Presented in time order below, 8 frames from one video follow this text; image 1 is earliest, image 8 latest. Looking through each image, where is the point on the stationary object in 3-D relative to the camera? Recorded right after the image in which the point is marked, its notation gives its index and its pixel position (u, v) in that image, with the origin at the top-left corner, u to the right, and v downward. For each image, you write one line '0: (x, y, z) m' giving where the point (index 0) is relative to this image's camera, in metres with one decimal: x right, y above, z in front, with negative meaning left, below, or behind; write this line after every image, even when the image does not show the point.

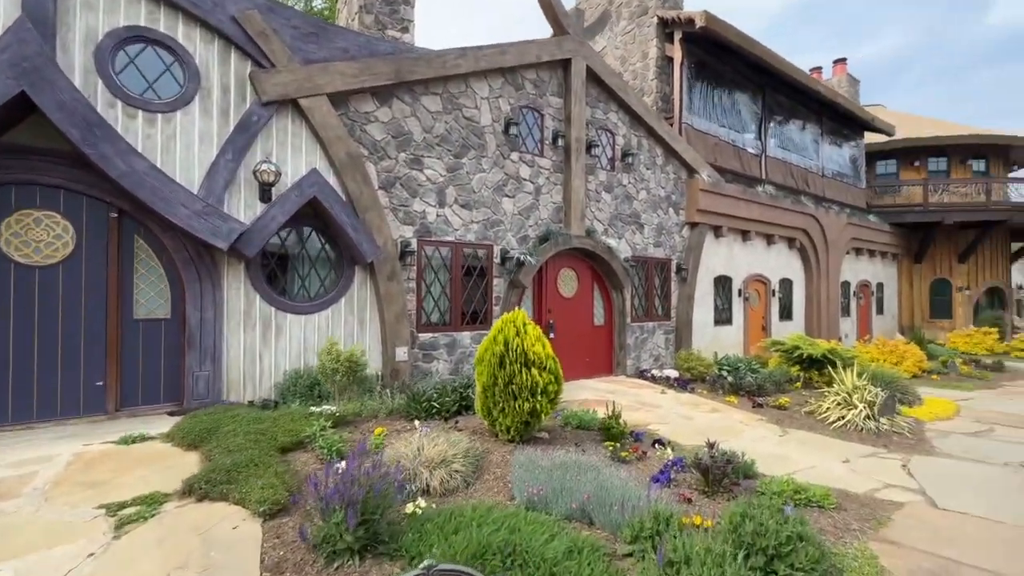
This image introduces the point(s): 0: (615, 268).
0: (+1.9, +0.4, +8.7) m
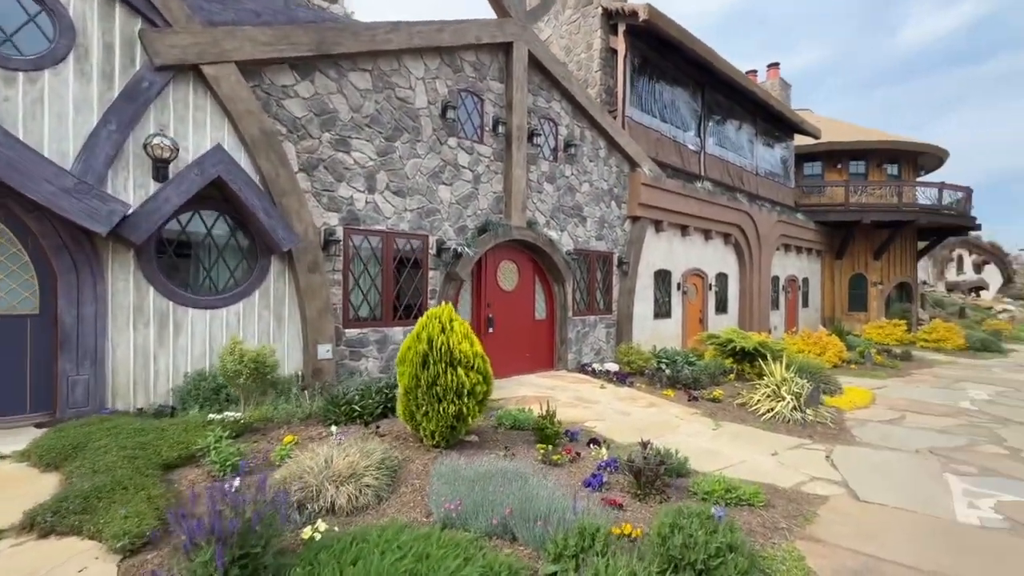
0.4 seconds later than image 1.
0: (+0.8, +0.5, +8.6) m
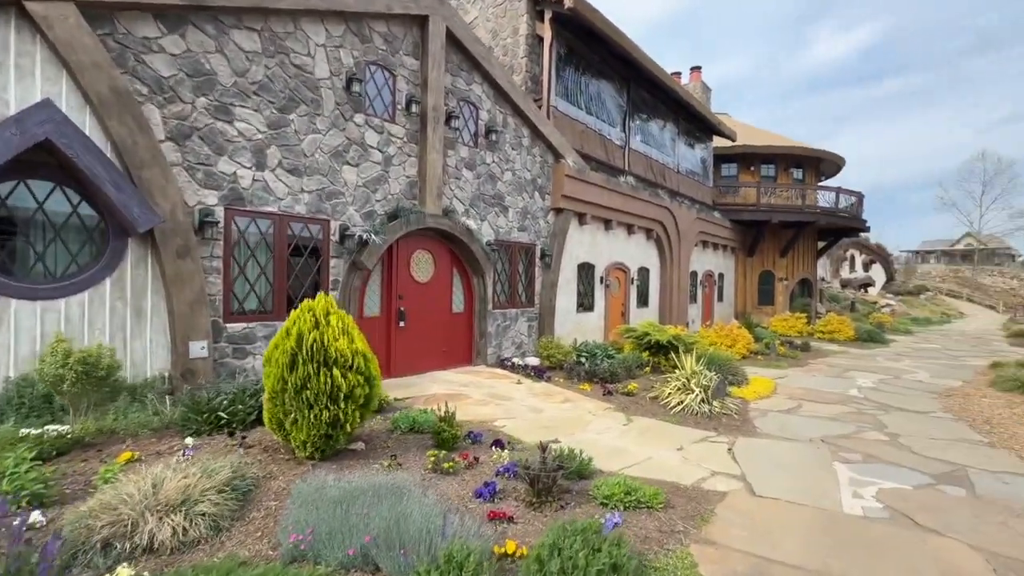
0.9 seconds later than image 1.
0: (-0.7, +0.6, +8.2) m
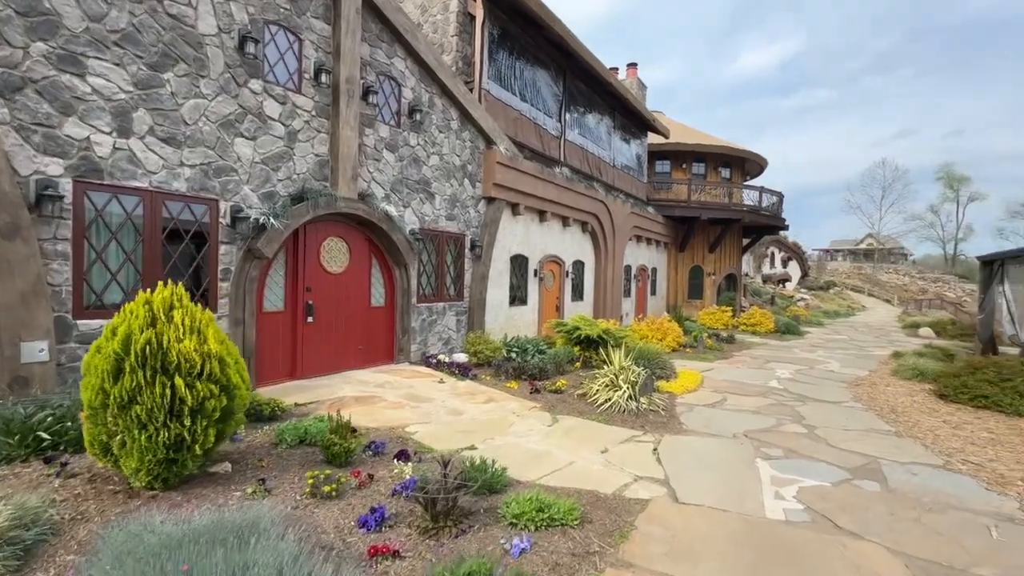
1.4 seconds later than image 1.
0: (-1.9, +0.8, +7.6) m
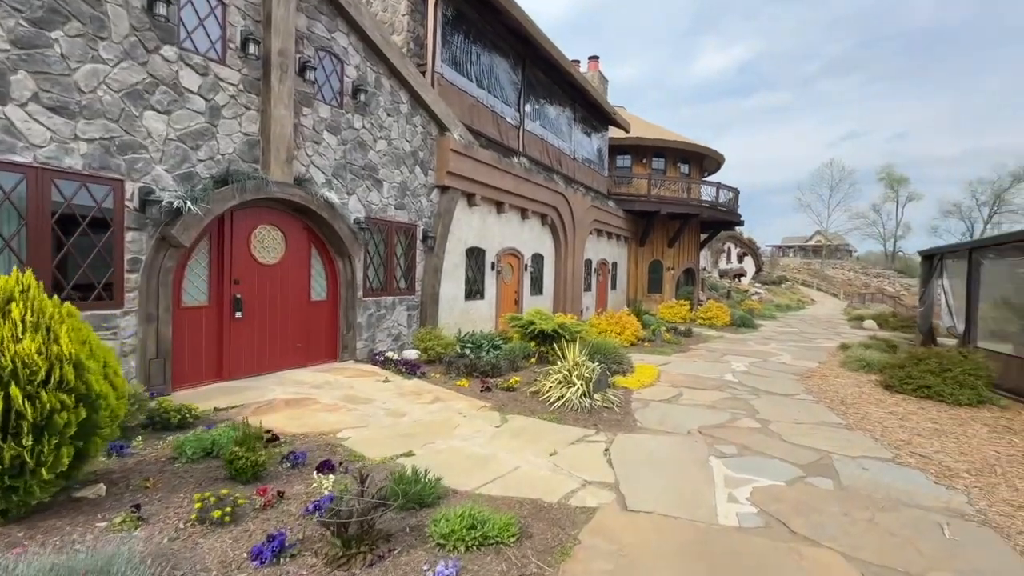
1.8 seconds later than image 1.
0: (-2.6, +0.9, +7.0) m
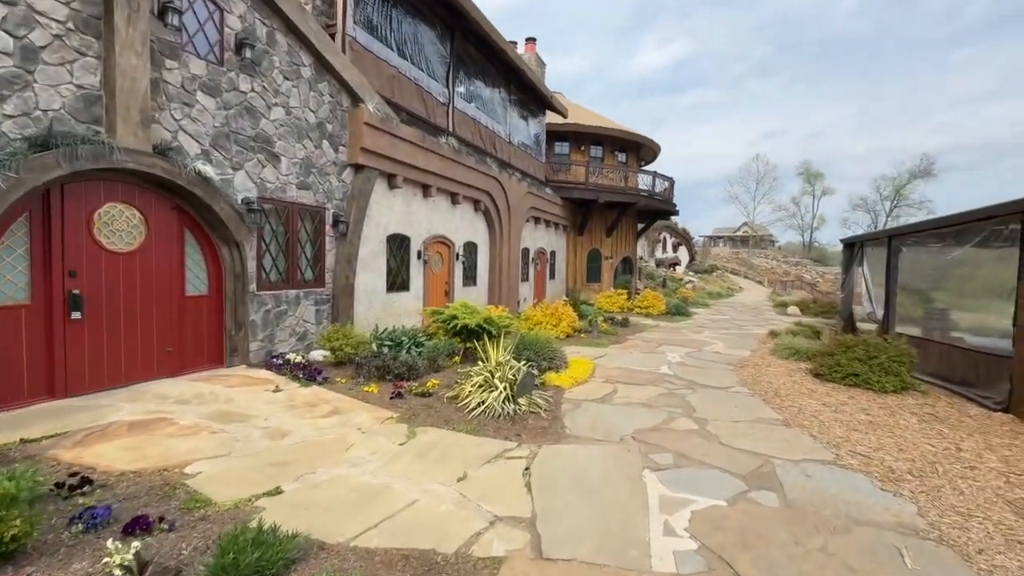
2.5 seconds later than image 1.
0: (-3.7, +1.0, +5.9) m
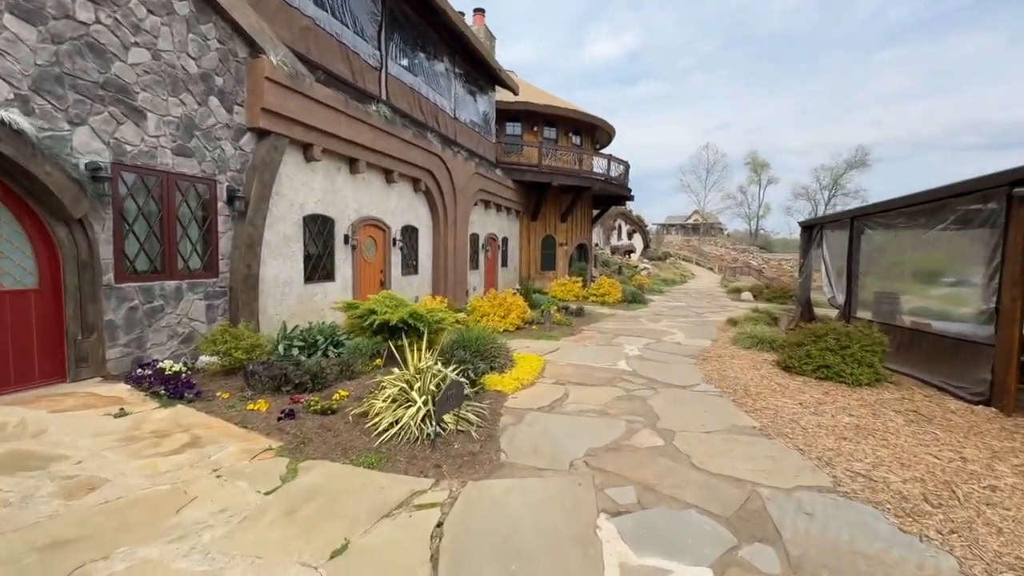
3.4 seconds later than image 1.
0: (-4.4, +1.0, +4.4) m
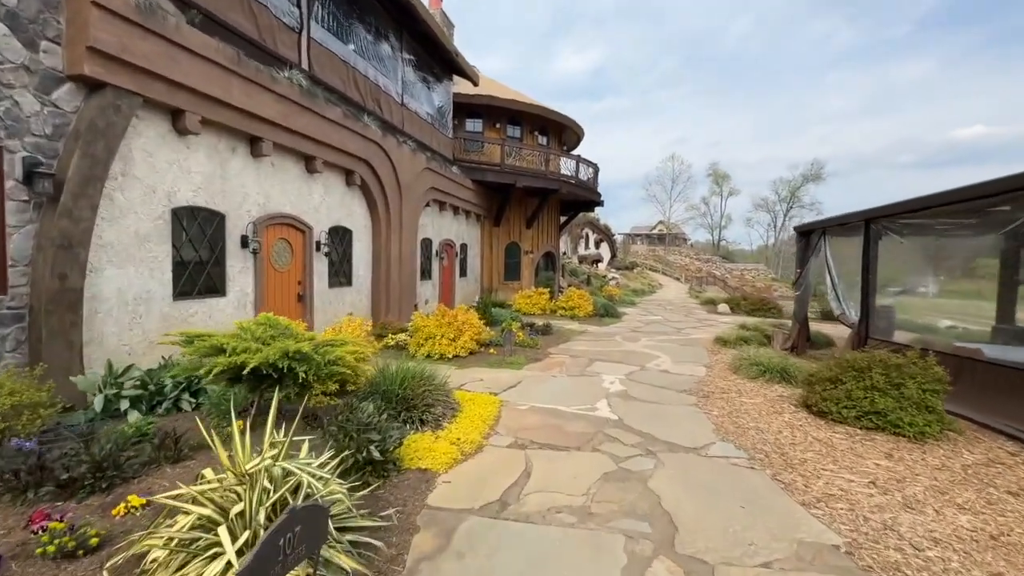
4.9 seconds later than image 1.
0: (-4.9, +0.9, +2.2) m
